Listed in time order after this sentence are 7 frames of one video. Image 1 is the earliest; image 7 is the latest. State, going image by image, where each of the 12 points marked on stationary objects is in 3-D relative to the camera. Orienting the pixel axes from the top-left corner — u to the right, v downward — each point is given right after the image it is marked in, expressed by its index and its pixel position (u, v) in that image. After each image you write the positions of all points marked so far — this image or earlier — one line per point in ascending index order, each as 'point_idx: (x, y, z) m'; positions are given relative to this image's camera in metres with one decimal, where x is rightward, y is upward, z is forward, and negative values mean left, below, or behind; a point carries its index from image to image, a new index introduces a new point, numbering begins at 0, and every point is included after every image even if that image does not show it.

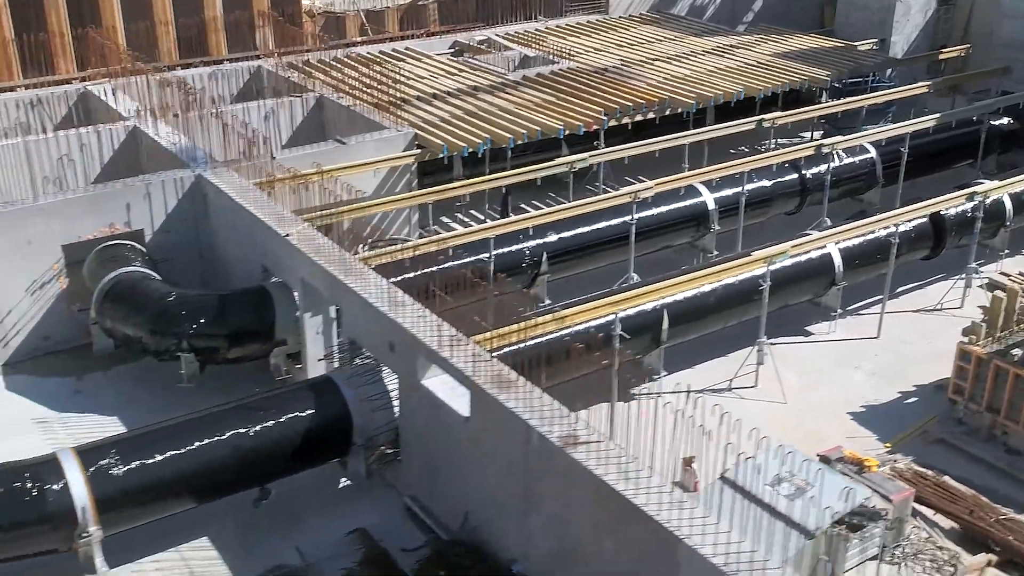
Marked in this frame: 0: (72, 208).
0: (-5.2, +0.9, +12.6) m
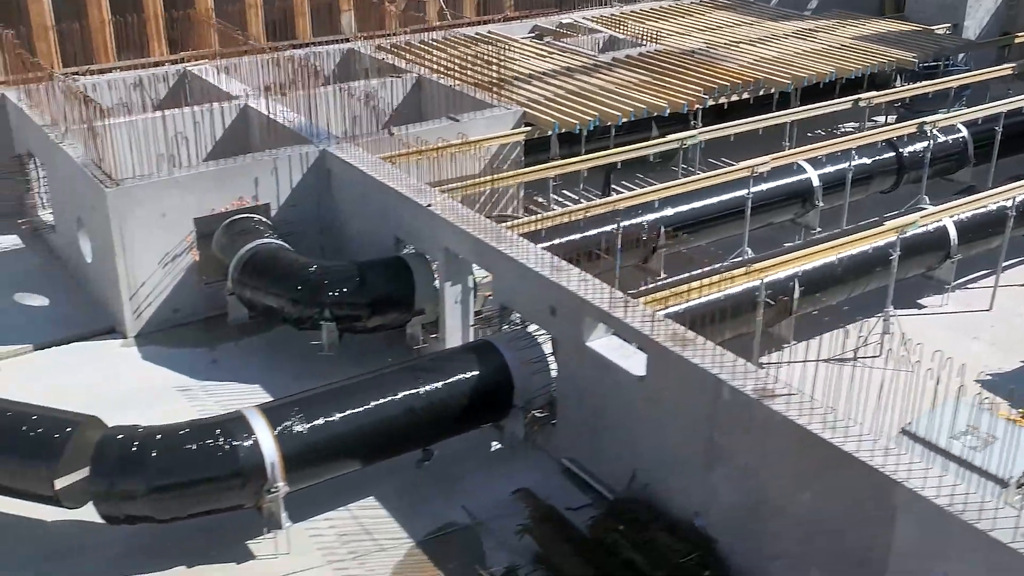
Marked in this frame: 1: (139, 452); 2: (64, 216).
0: (-3.7, +1.3, +12.8) m
1: (-3.1, -1.4, +8.9) m
2: (-5.9, +1.0, +14.2) m
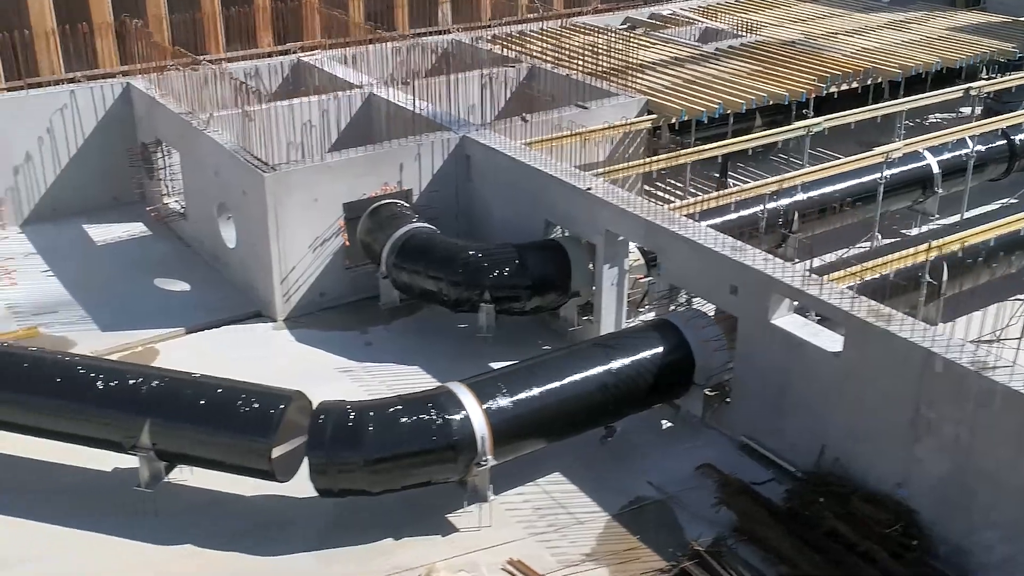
0: (-1.9, +1.5, +13.0) m
1: (-1.3, -1.2, +9.1) m
2: (-4.2, +1.2, +14.4) m
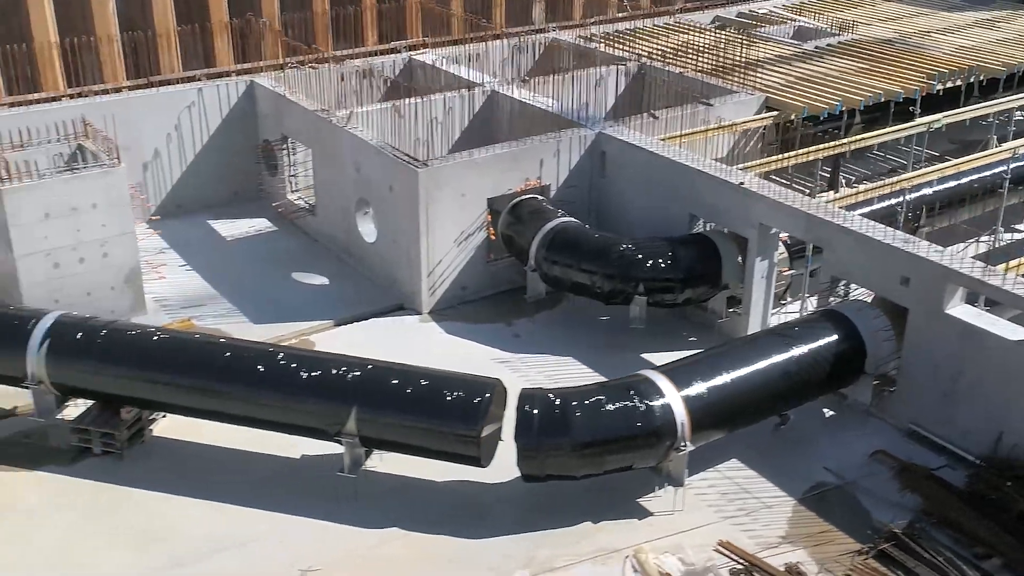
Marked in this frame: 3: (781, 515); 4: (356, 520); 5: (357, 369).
0: (-0.1, +1.6, +13.3) m
1: (+0.4, -1.1, +9.4) m
2: (-2.4, +1.2, +14.6) m
3: (+2.5, -2.1, +9.8) m
4: (-1.4, -2.1, +9.7) m
5: (-1.4, -0.8, +9.9) m
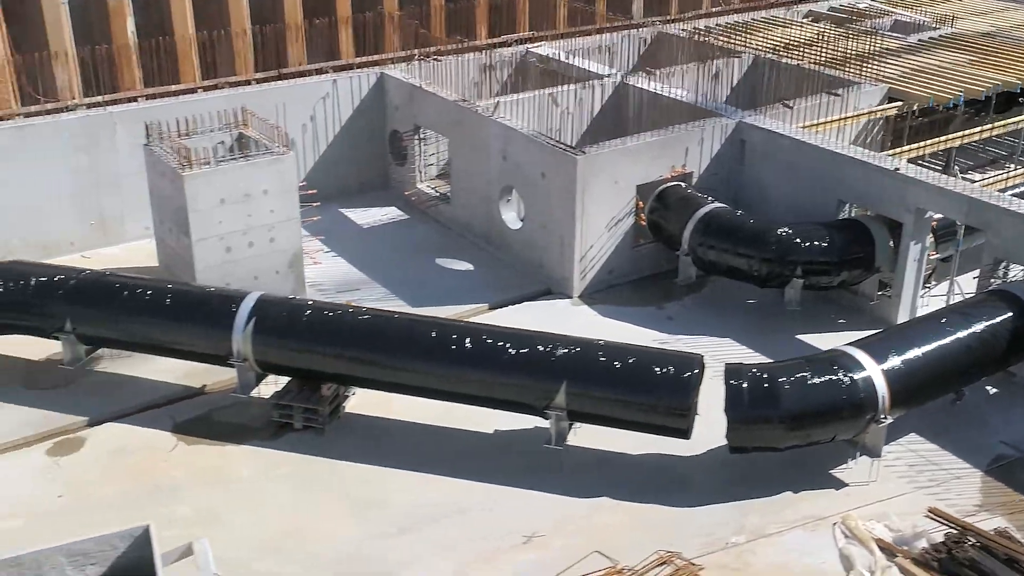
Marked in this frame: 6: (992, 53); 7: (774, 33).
0: (+1.8, +1.8, +13.7) m
1: (+2.4, -0.9, +9.8) m
2: (-0.5, +1.4, +15.0) m
3: (+4.4, -1.9, +10.2) m
4: (+0.5, -1.9, +10.1) m
5: (+0.5, -0.6, +10.3) m
6: (+7.9, +3.9, +17.7) m
7: (+4.6, +4.5, +18.8) m
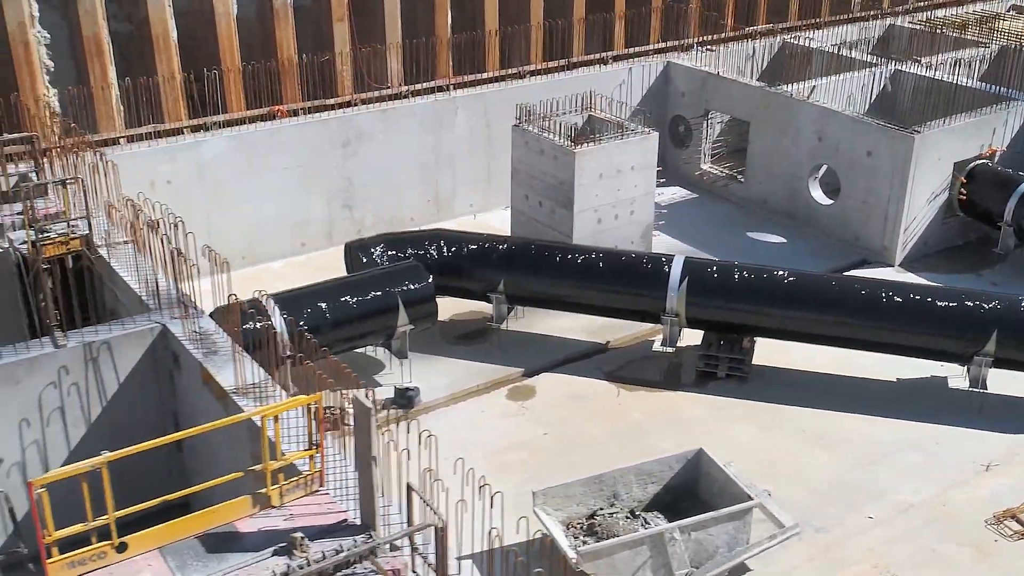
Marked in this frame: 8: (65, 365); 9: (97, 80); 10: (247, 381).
0: (+6.4, +2.2, +14.9) m
1: (+7.0, -0.5, +11.0) m
2: (+4.1, +1.9, +16.3) m
3: (+9.0, -1.5, +11.5) m
4: (+5.1, -1.5, +11.3) m
5: (+5.1, -0.1, +11.5) m
6: (+12.5, +4.3, +18.9) m
7: (+9.2, +4.9, +20.0) m
8: (-3.7, -0.6, +8.9) m
9: (-5.4, +2.7, +13.9) m
10: (-2.1, -0.7, +8.4) m
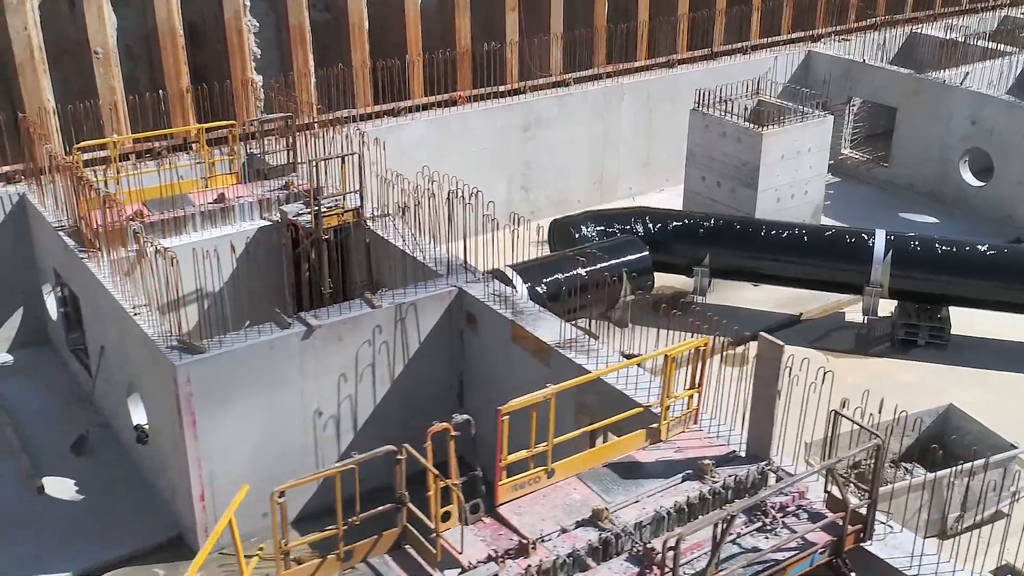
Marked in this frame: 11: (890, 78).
0: (+8.9, +2.5, +15.6) m
1: (+9.5, -0.1, +11.7) m
2: (+6.6, +2.2, +16.9) m
3: (+11.6, -1.1, +12.2) m
4: (+7.7, -1.2, +12.0) m
5: (+7.7, +0.2, +12.2) m
6: (+15.1, +4.7, +19.6) m
7: (+11.7, +5.3, +20.7) m
8: (-1.2, -0.3, +9.6) m
9: (-2.9, +3.0, +14.6) m
10: (+0.5, -0.4, +9.1) m
11: (+6.1, +3.4, +17.2) m
